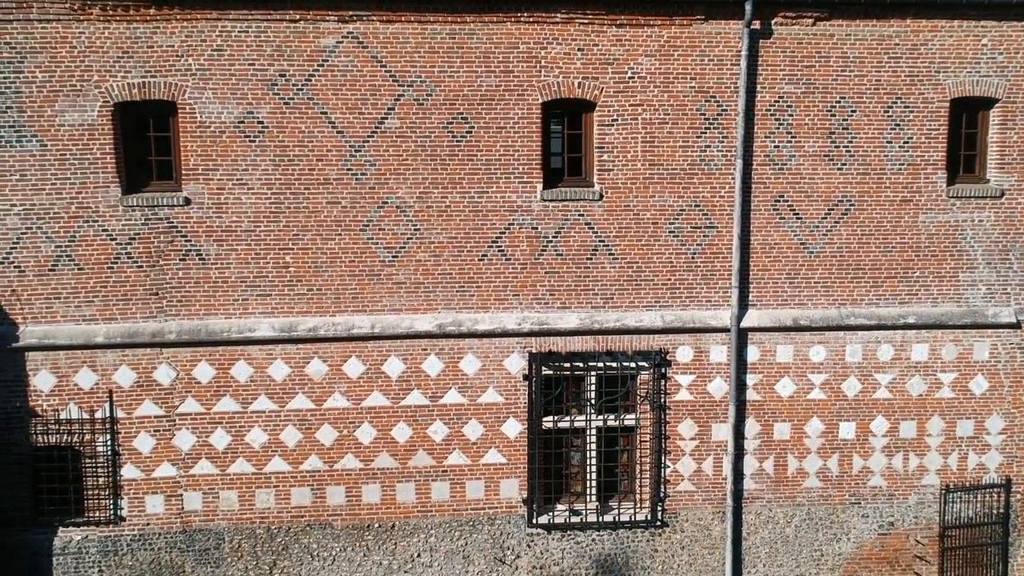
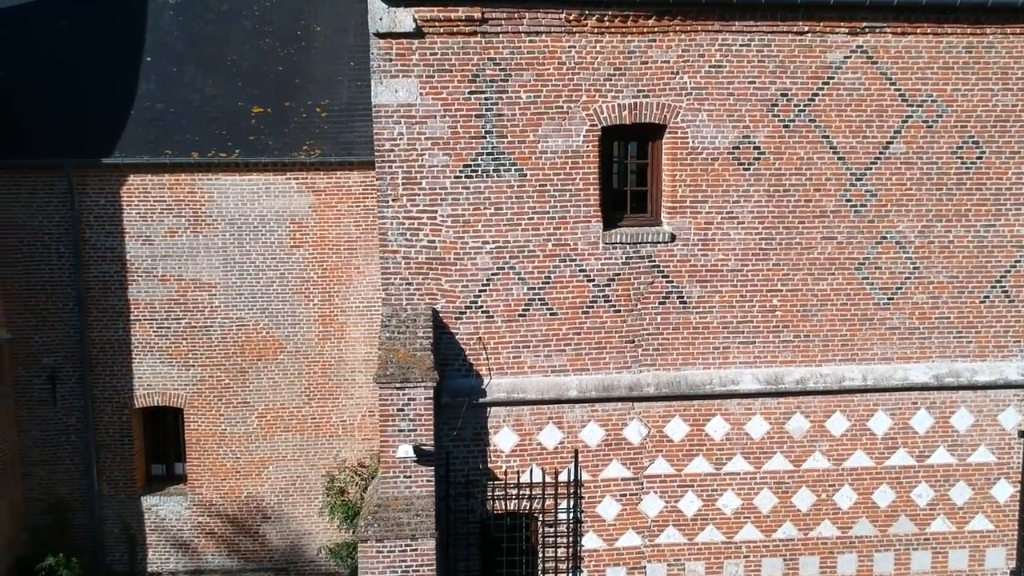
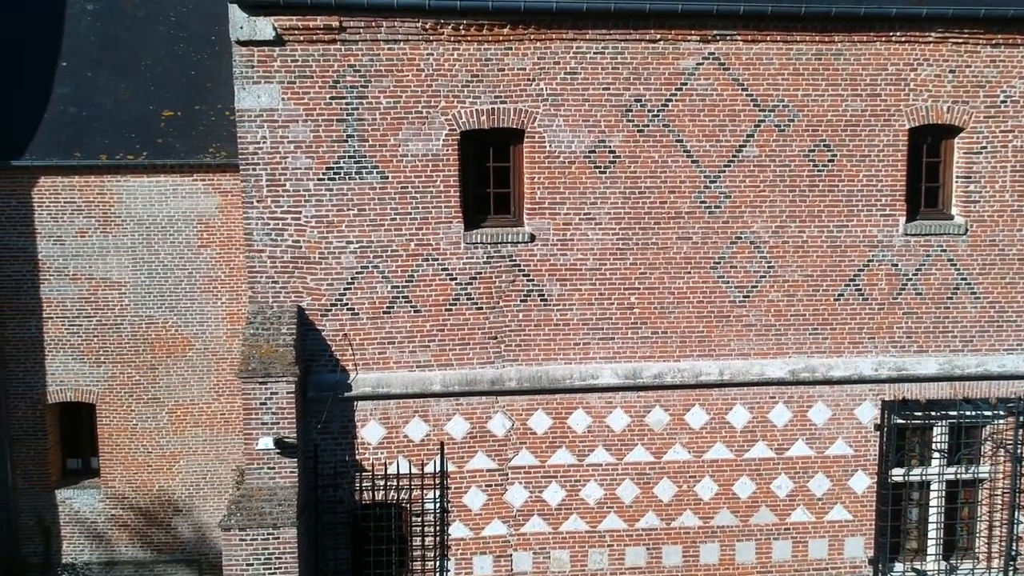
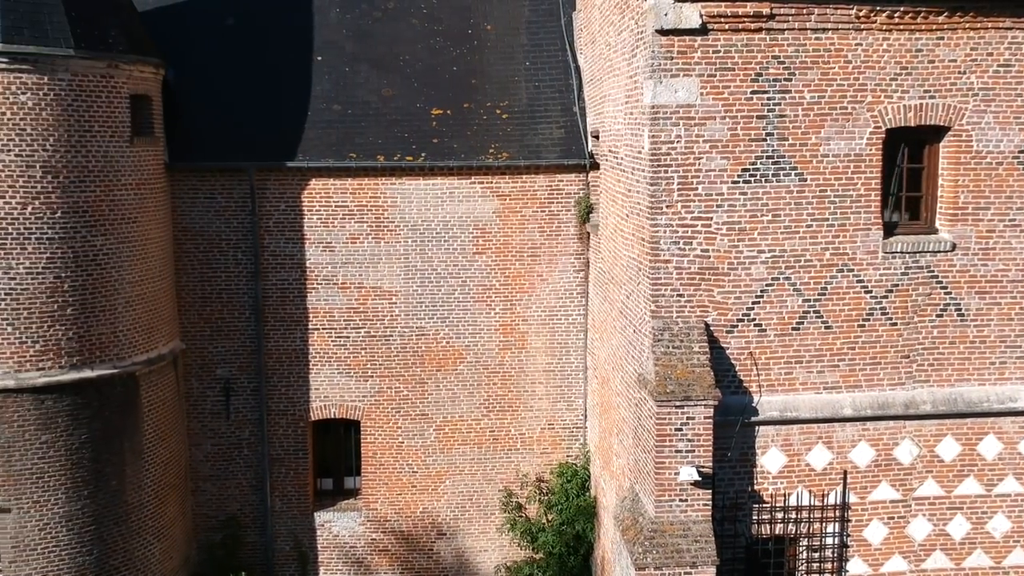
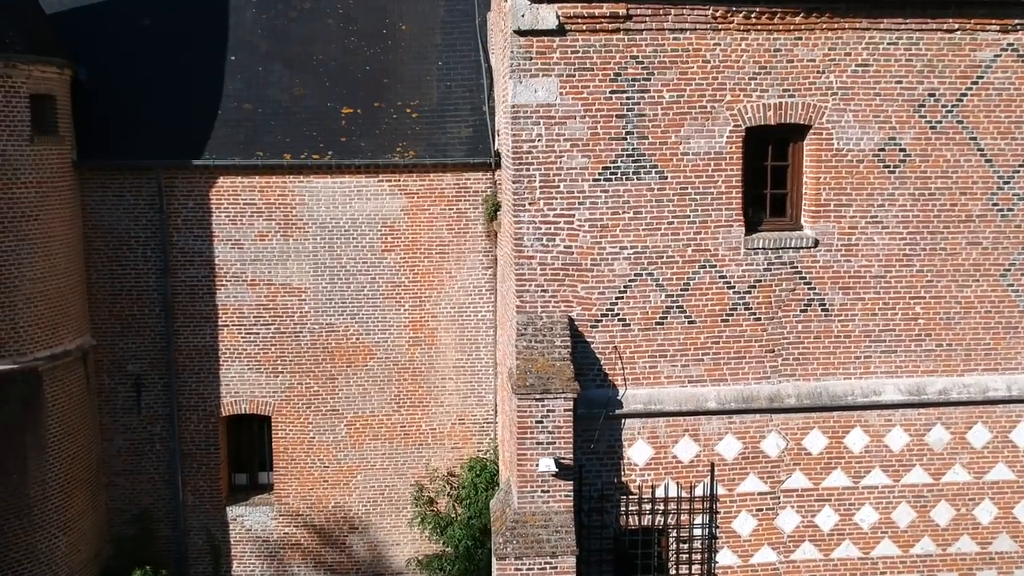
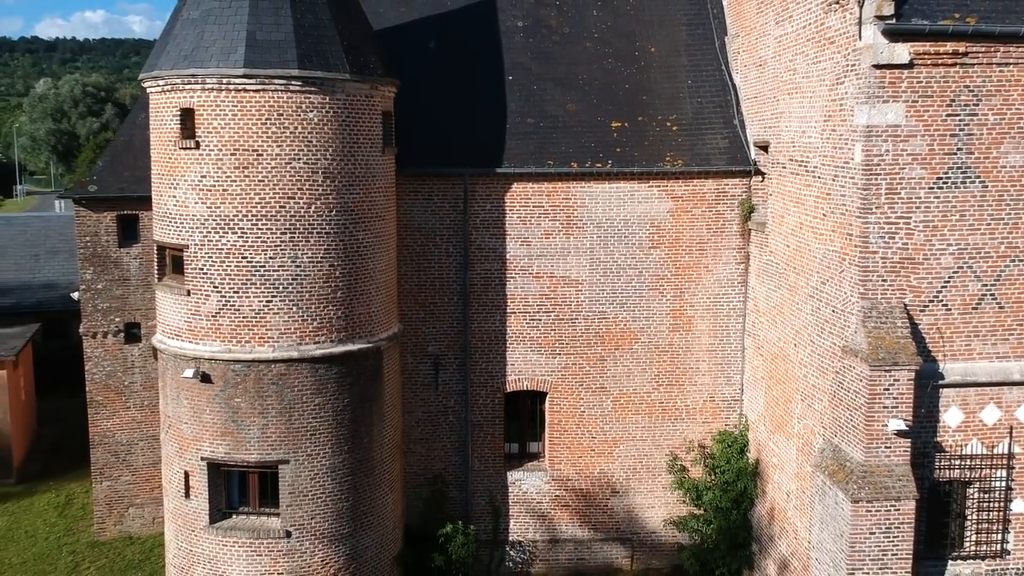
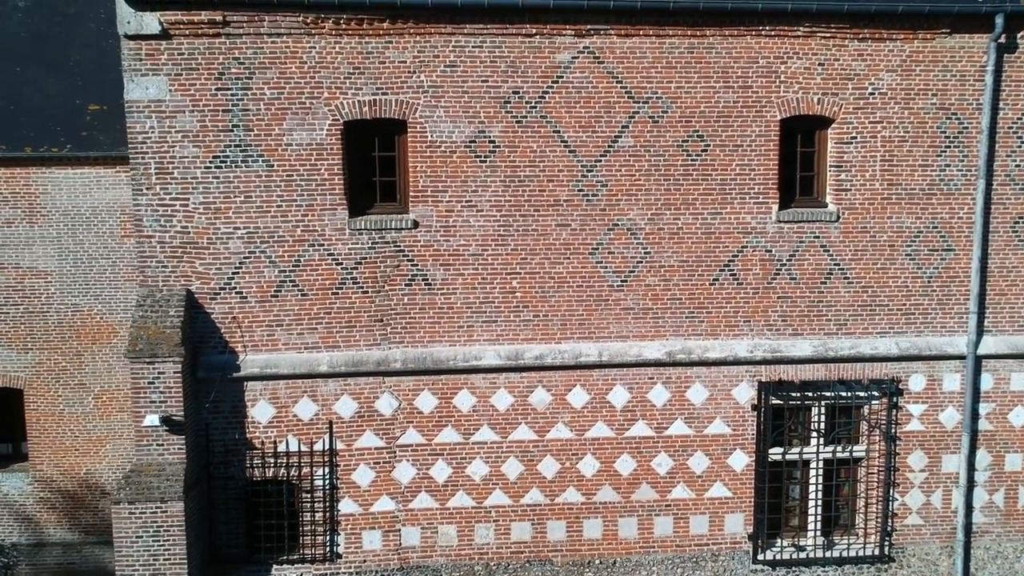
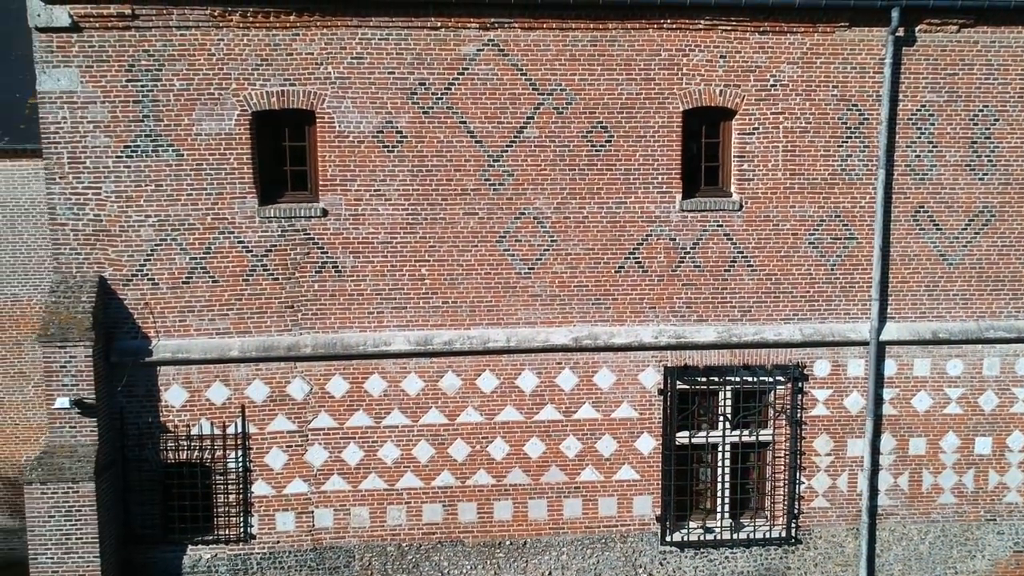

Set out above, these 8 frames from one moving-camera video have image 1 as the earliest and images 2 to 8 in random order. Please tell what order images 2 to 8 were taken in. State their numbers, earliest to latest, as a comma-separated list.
8, 7, 3, 2, 5, 4, 6
